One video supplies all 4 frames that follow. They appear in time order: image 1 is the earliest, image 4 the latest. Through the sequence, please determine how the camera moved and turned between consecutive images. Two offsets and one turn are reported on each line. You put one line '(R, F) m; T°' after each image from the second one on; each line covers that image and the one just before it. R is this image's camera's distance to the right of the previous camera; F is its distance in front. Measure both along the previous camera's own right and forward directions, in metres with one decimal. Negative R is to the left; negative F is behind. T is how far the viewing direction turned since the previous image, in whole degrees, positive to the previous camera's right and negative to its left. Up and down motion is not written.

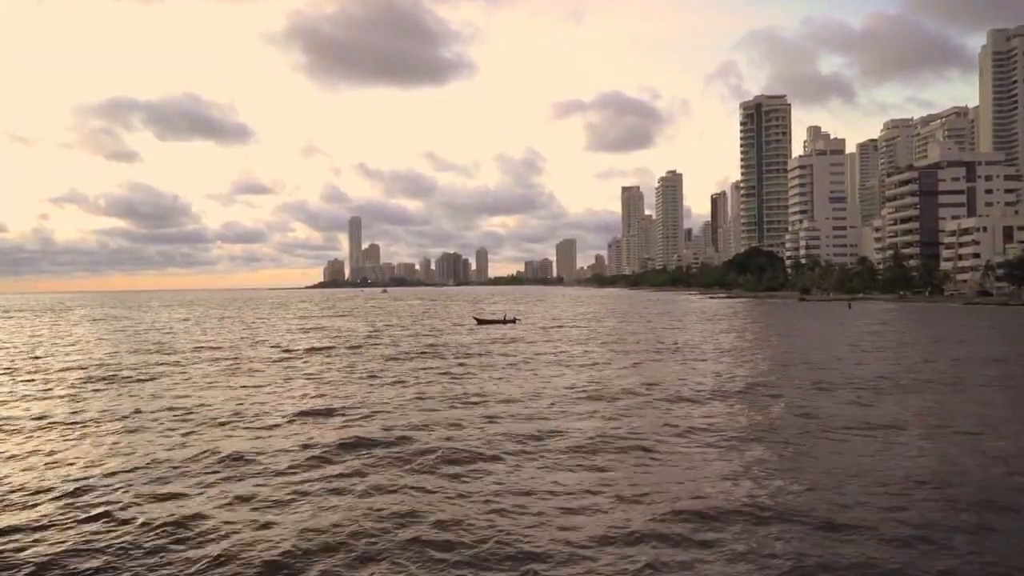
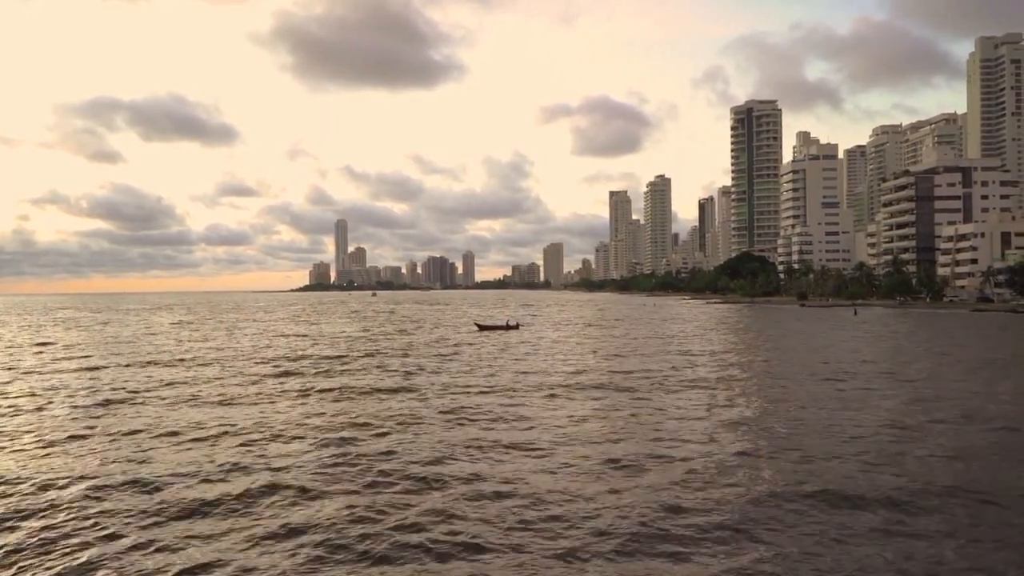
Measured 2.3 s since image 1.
(-0.9, +1.4) m; +1°
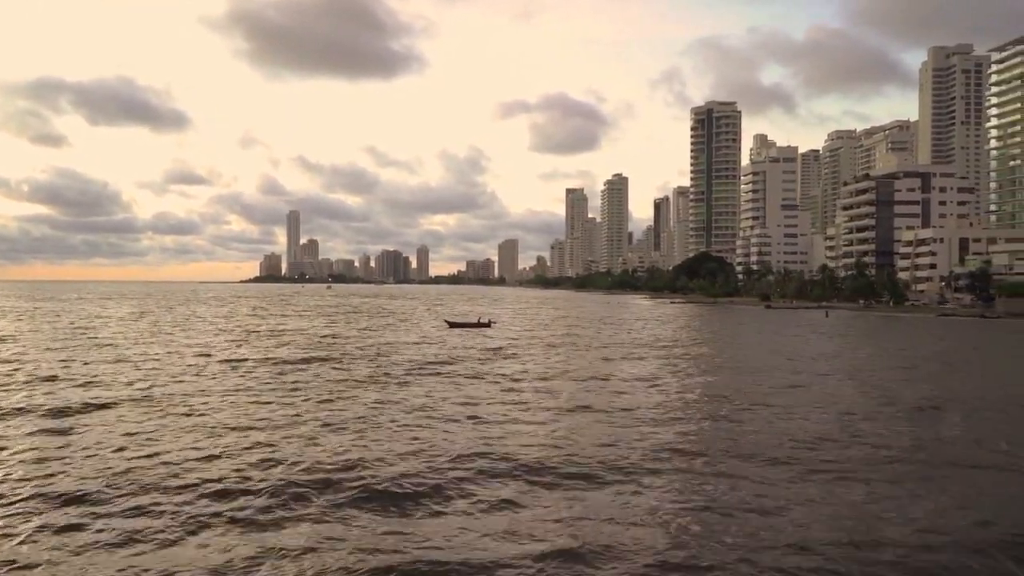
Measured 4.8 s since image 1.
(-1.0, +1.6) m; +3°
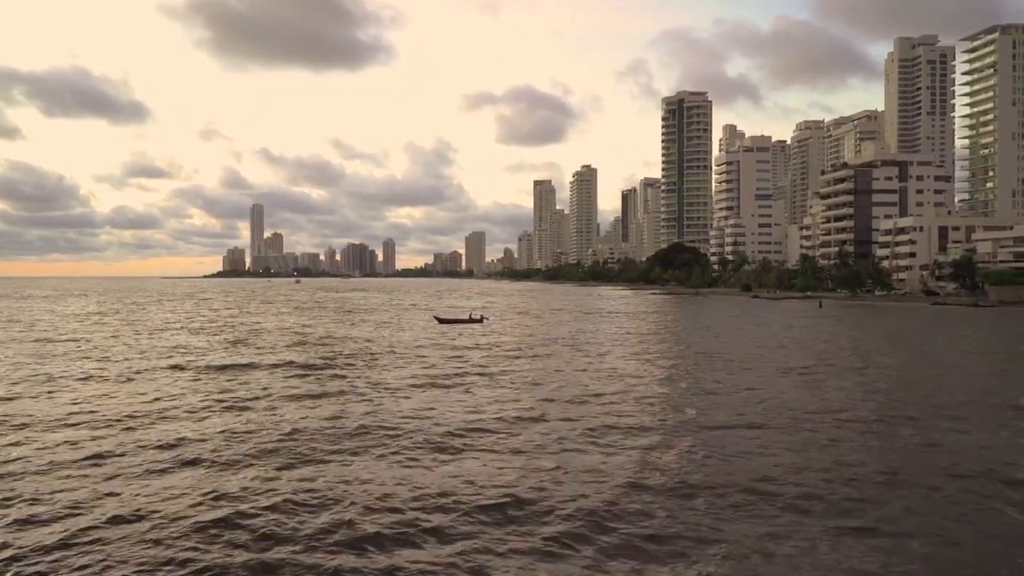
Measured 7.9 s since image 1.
(-1.3, +1.8) m; +2°
